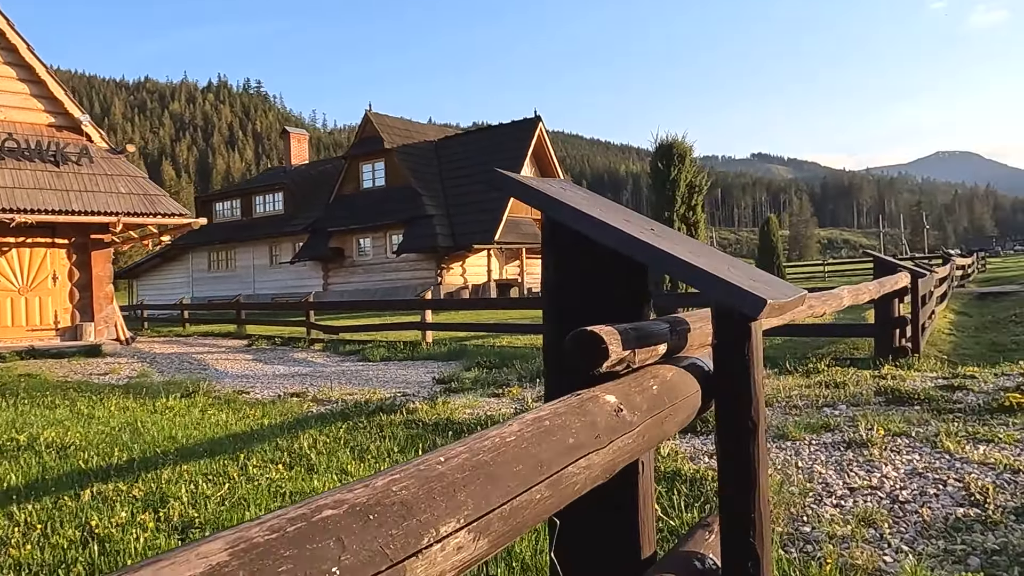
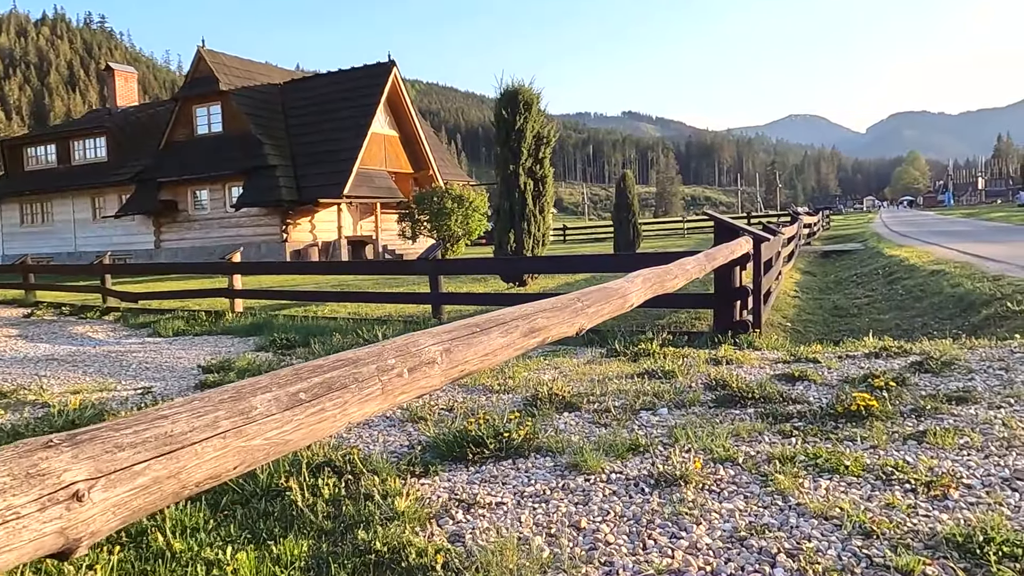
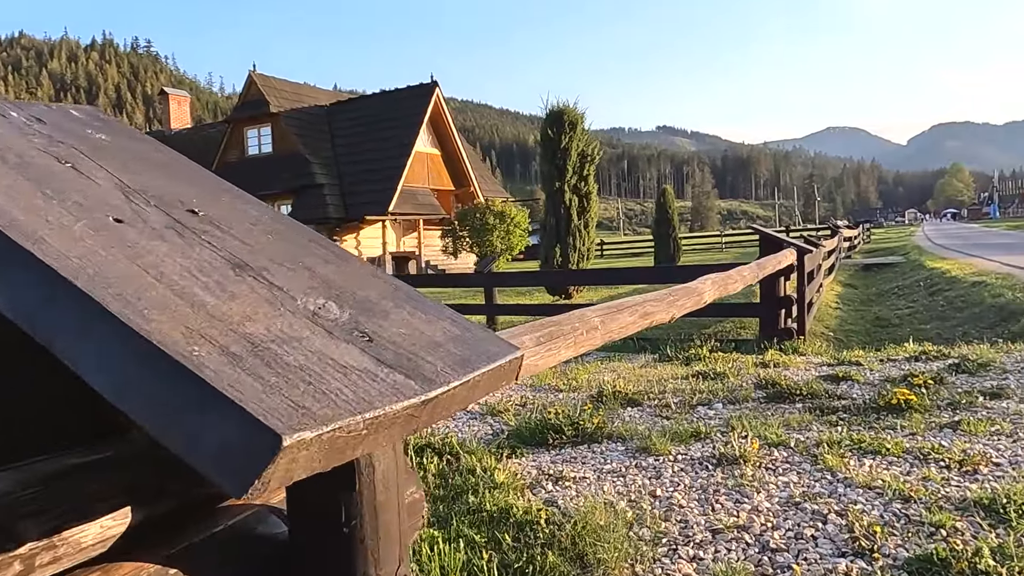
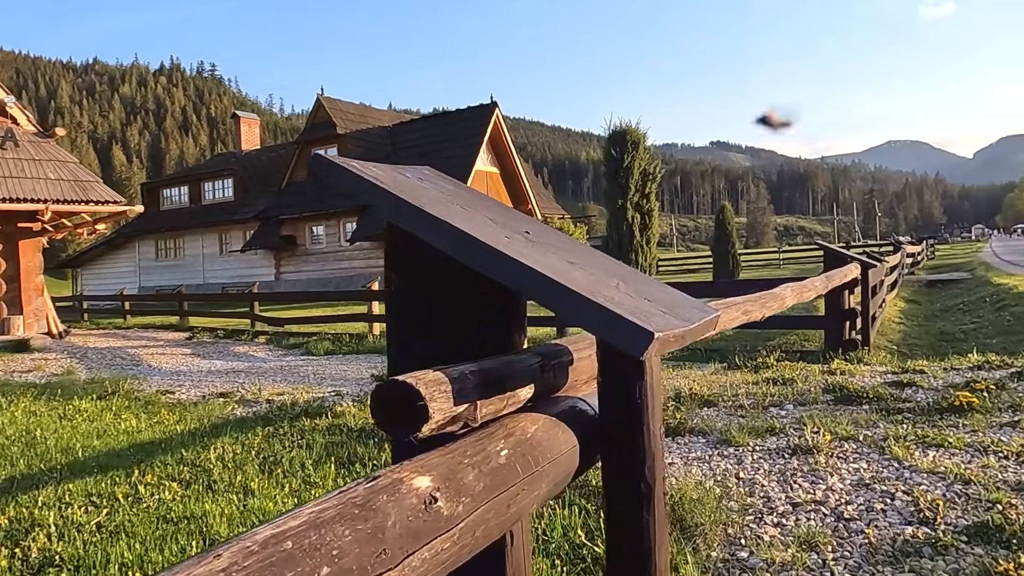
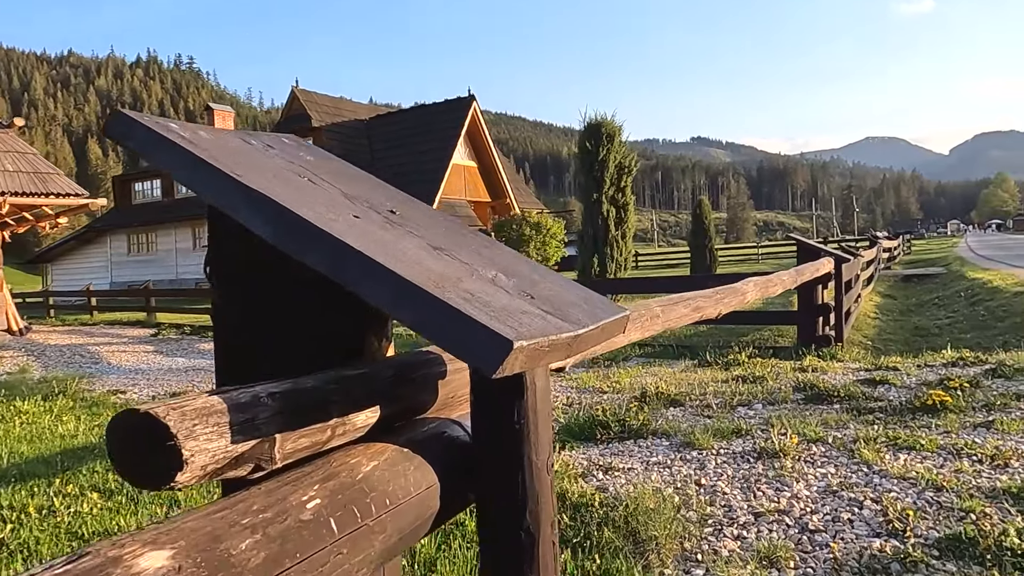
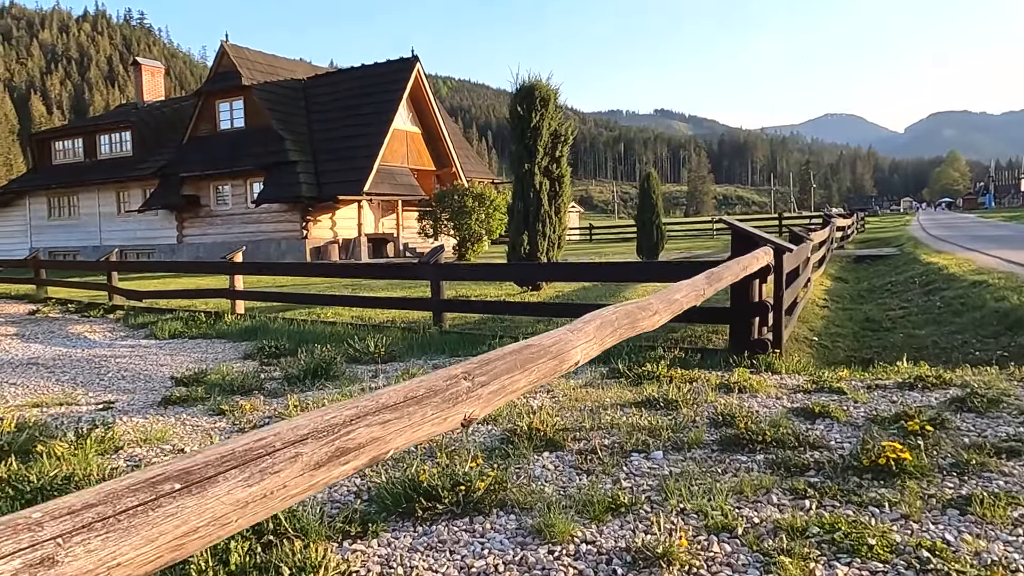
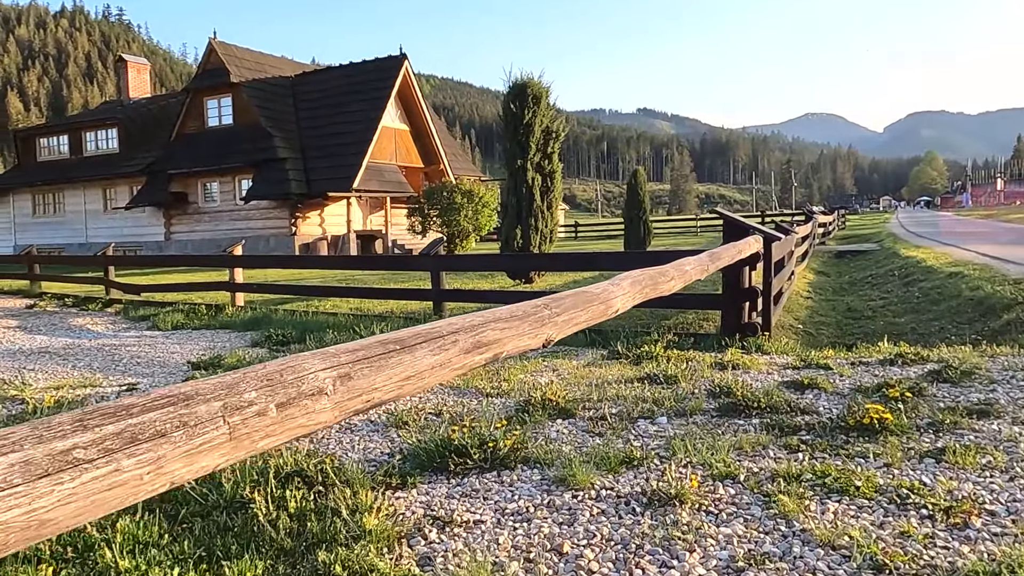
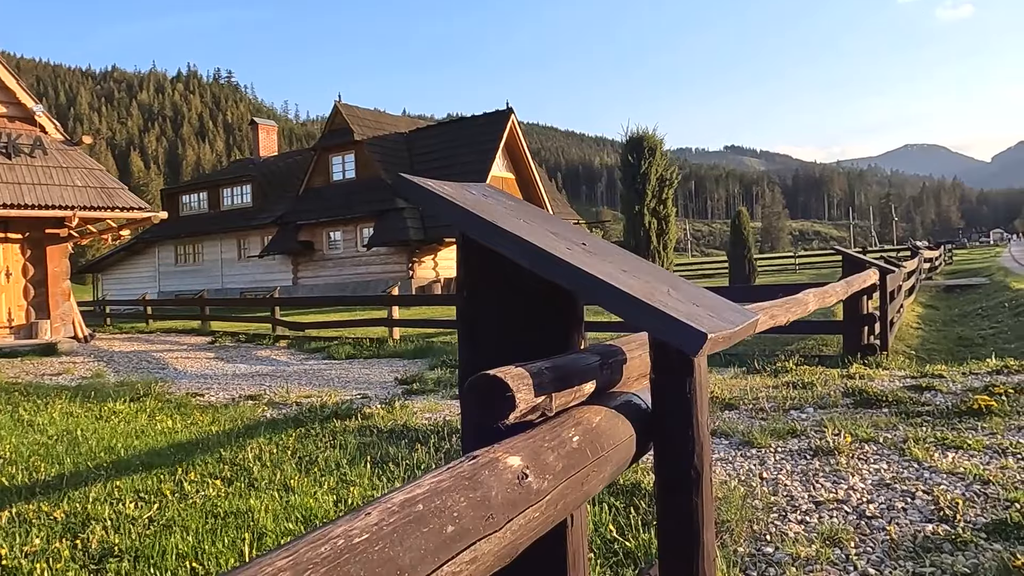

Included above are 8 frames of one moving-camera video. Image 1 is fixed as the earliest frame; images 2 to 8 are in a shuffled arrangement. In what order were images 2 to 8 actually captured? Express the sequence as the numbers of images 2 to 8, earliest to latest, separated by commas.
8, 4, 5, 3, 2, 7, 6
